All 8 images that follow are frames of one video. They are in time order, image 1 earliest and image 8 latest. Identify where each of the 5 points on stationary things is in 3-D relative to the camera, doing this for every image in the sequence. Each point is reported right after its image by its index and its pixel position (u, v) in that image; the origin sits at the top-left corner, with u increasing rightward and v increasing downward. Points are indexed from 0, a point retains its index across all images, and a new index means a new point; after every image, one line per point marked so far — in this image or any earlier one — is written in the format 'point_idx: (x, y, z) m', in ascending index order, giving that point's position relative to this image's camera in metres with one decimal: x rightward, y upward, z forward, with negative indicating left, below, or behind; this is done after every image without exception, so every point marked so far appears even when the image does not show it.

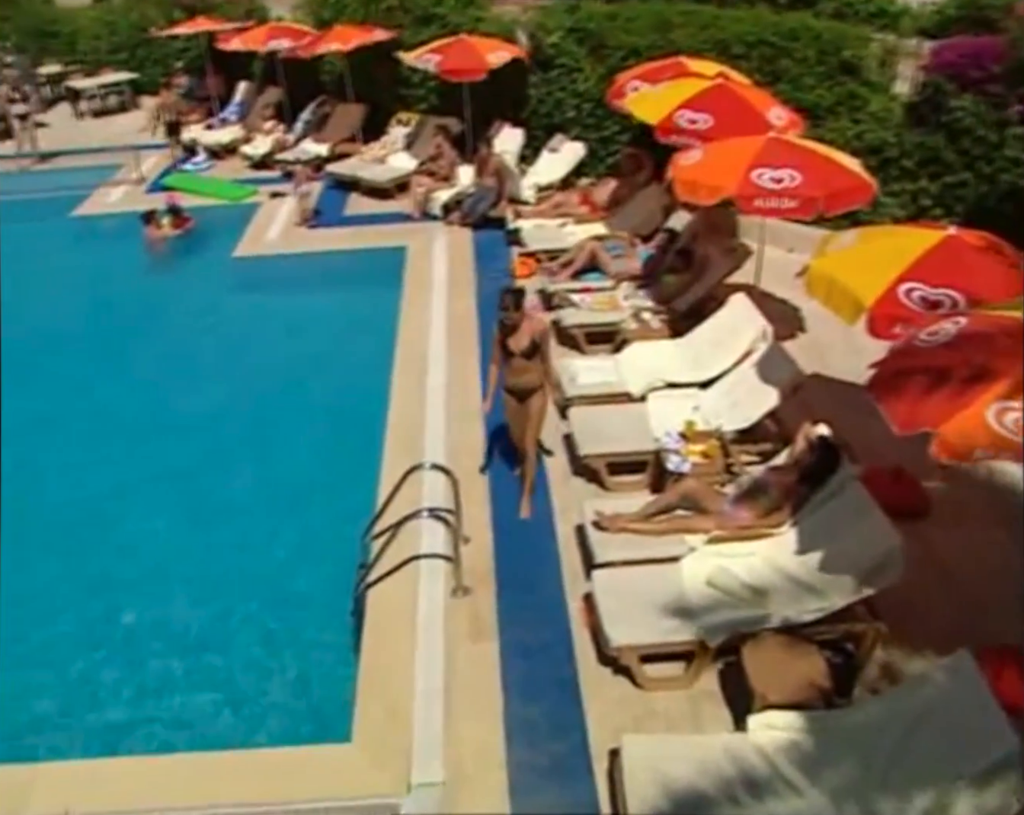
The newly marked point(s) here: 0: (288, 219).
0: (-3.6, +3.1, +12.9) m
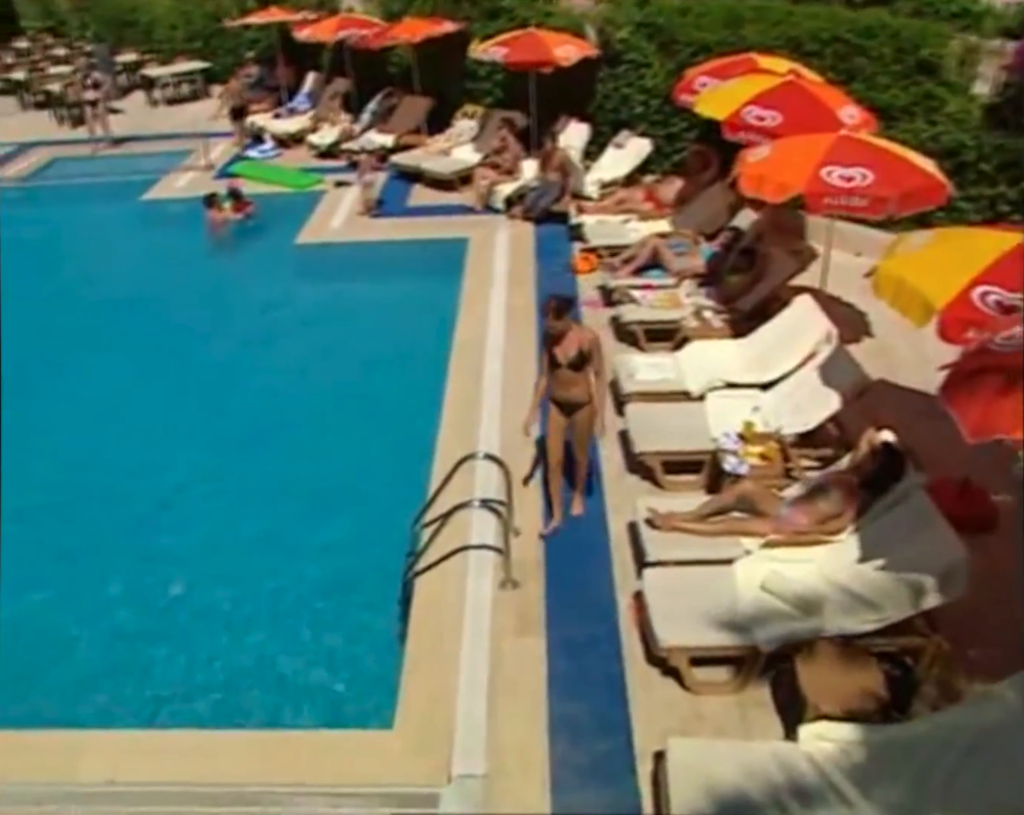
0: (-2.6, +3.3, +13.1) m
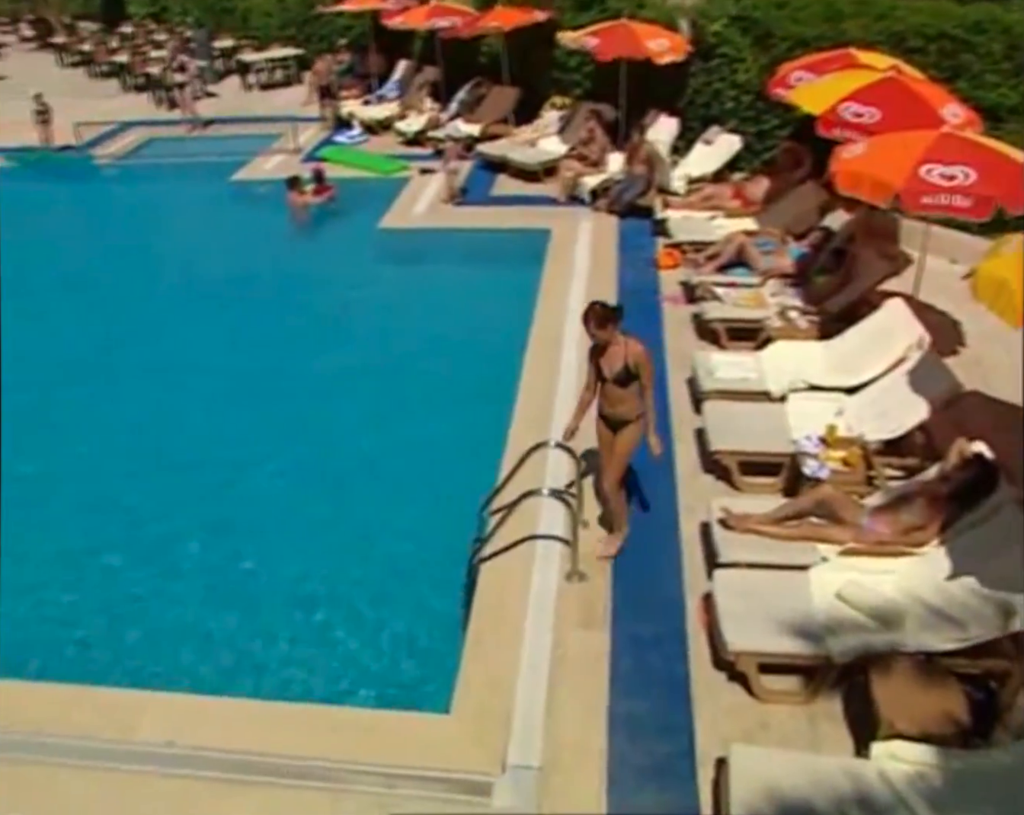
0: (-1.2, +3.5, +13.2) m
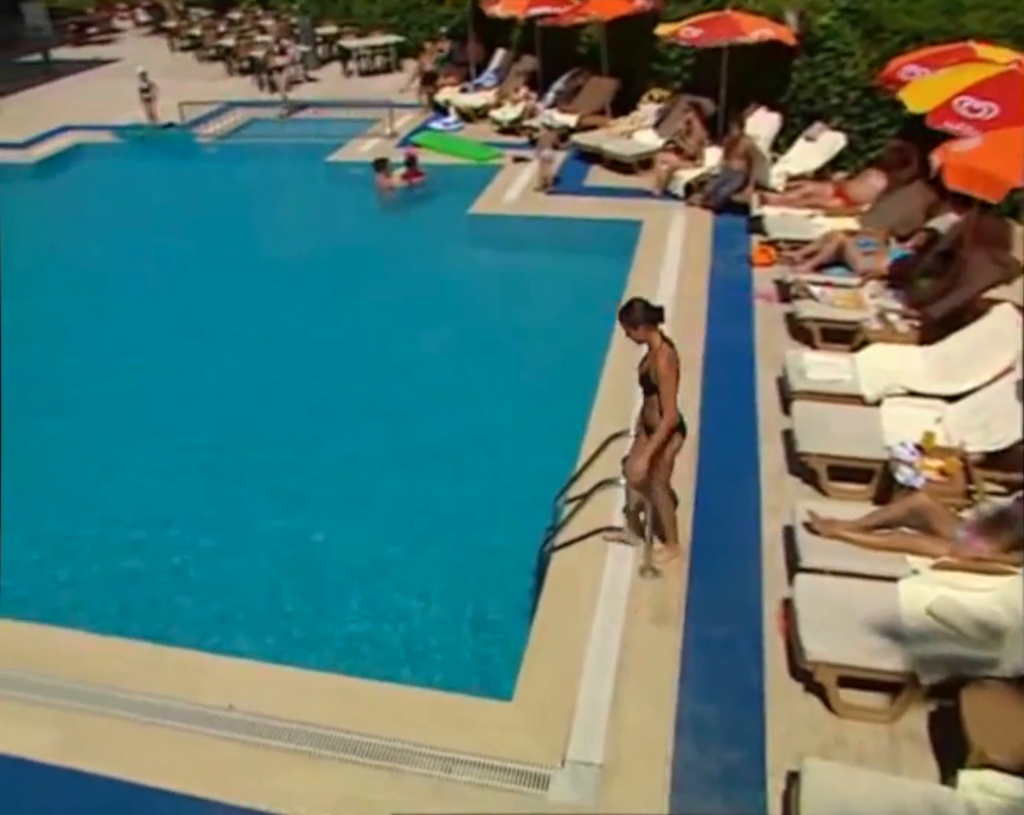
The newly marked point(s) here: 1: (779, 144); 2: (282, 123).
0: (+0.3, +3.7, +13.1) m
1: (+4.7, +4.7, +14.1) m
2: (-4.6, +5.8, +16.1) m
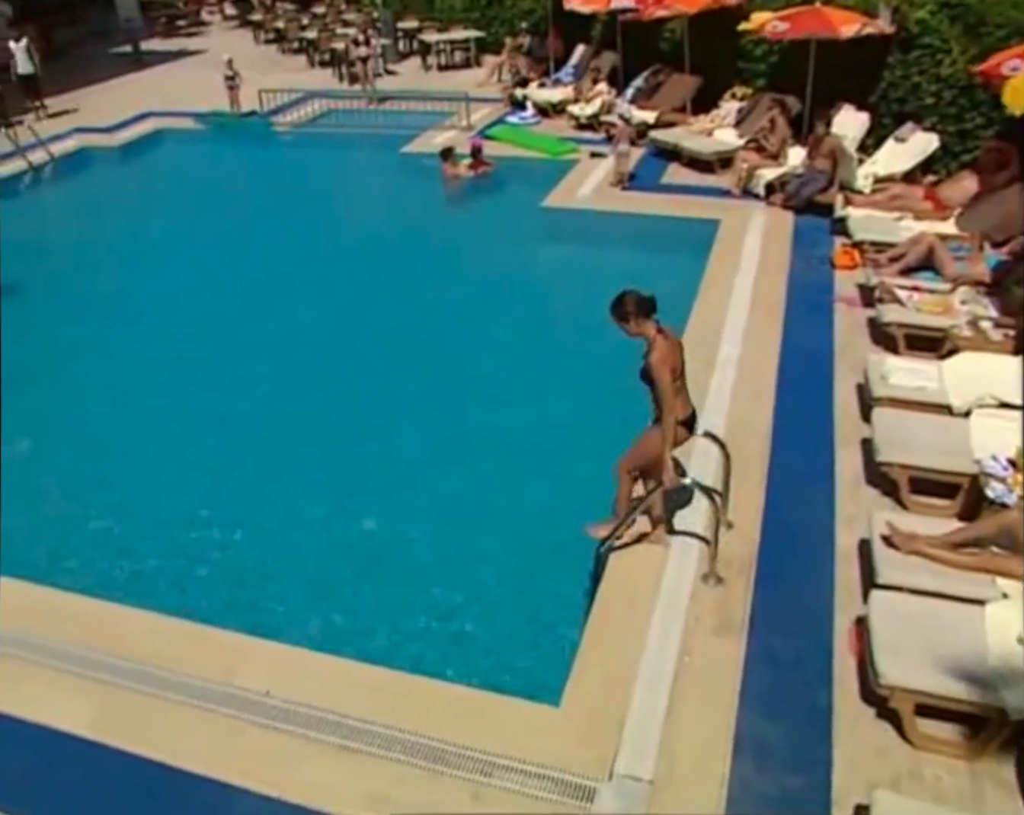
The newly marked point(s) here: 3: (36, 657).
0: (+1.4, +3.7, +12.8) m
1: (+6.0, +4.5, +13.5) m
2: (-3.1, +6.0, +16.2) m
3: (-2.6, -1.4, +4.3) m
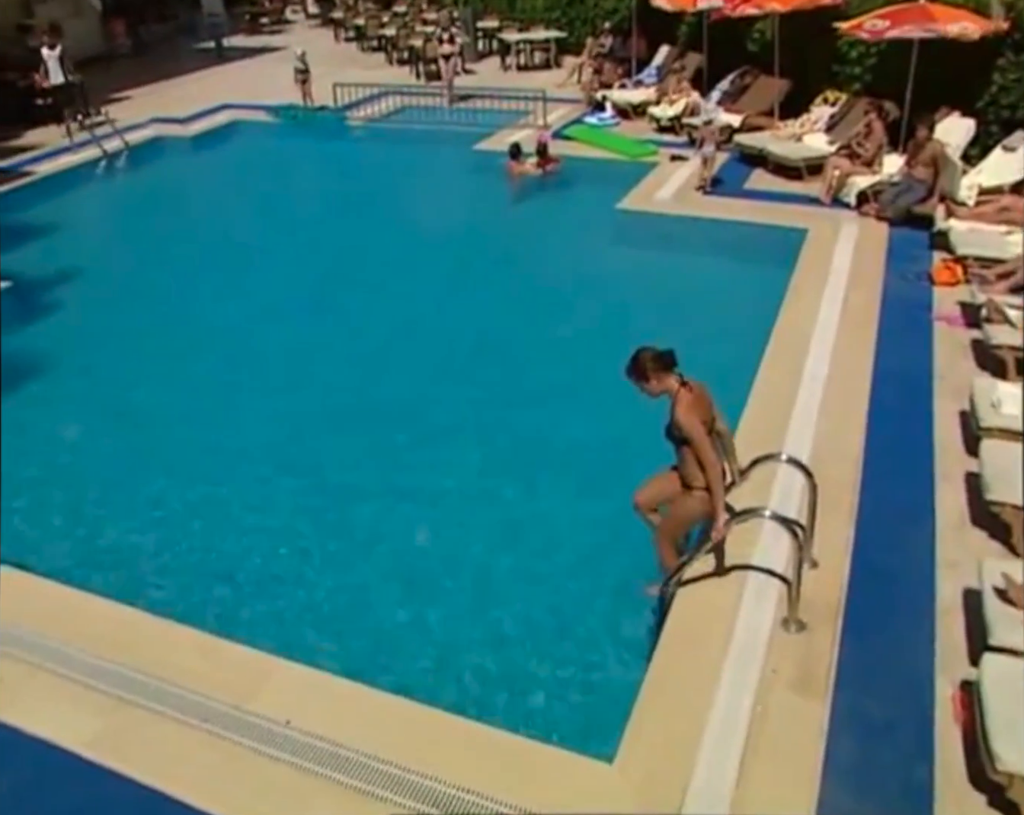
0: (+2.6, +3.5, +12.2) m
1: (+7.2, +4.0, +12.5) m
2: (-1.6, +5.9, +15.9) m
3: (-2.4, -1.3, +4.1) m
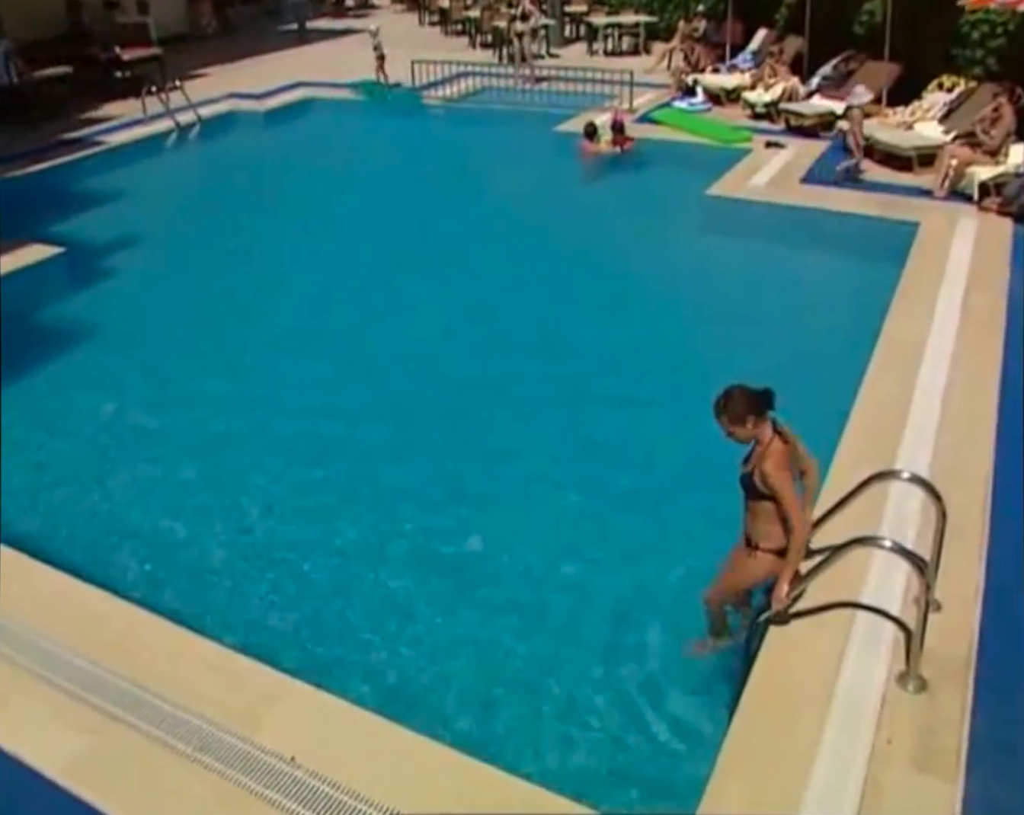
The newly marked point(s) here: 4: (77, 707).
0: (+3.7, +3.4, +11.3) m
1: (+8.4, +3.7, +11.2) m
2: (0.0, +6.0, +15.4) m
3: (-2.1, -1.2, +3.6) m
4: (-1.8, -1.3, +3.4) m
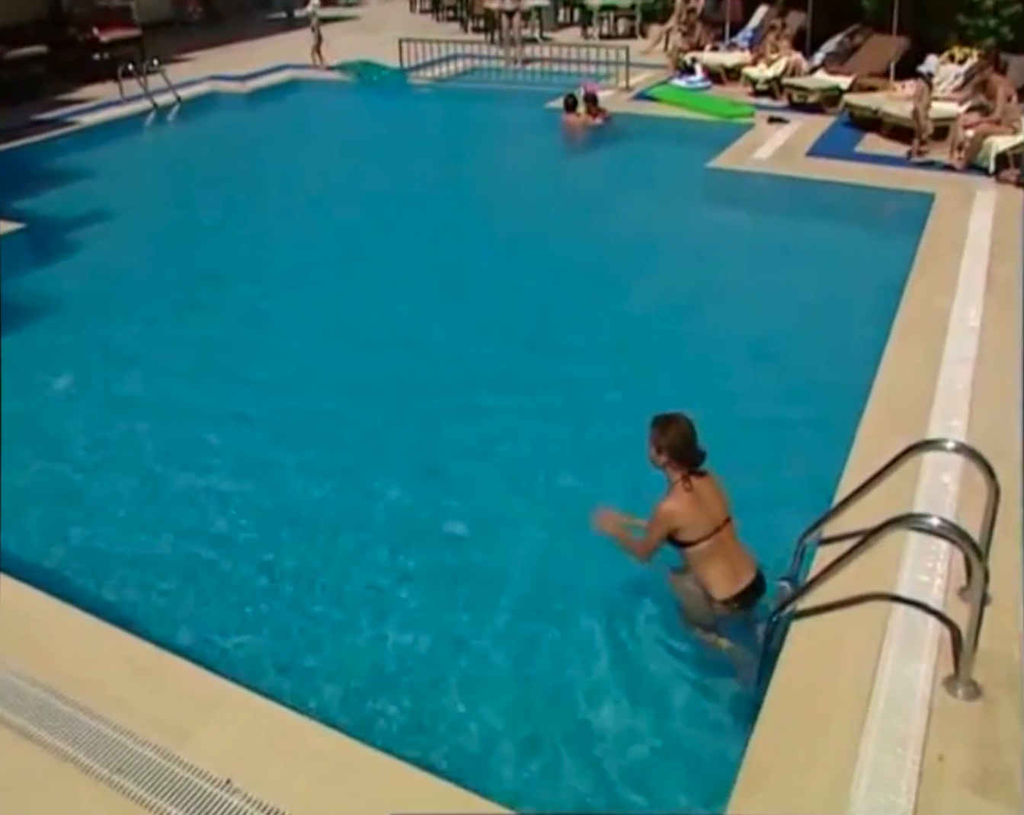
0: (+3.7, +3.5, +10.8) m
1: (+8.3, +4.0, +10.6) m
2: (-0.1, +6.1, +14.9) m
3: (-2.2, -1.1, +3.1) m
4: (-1.9, -1.2, +2.9) m
